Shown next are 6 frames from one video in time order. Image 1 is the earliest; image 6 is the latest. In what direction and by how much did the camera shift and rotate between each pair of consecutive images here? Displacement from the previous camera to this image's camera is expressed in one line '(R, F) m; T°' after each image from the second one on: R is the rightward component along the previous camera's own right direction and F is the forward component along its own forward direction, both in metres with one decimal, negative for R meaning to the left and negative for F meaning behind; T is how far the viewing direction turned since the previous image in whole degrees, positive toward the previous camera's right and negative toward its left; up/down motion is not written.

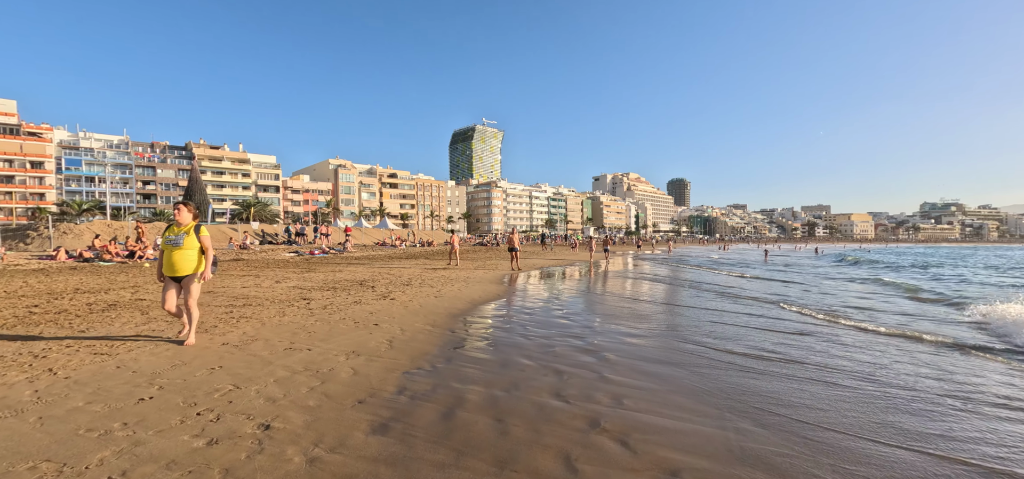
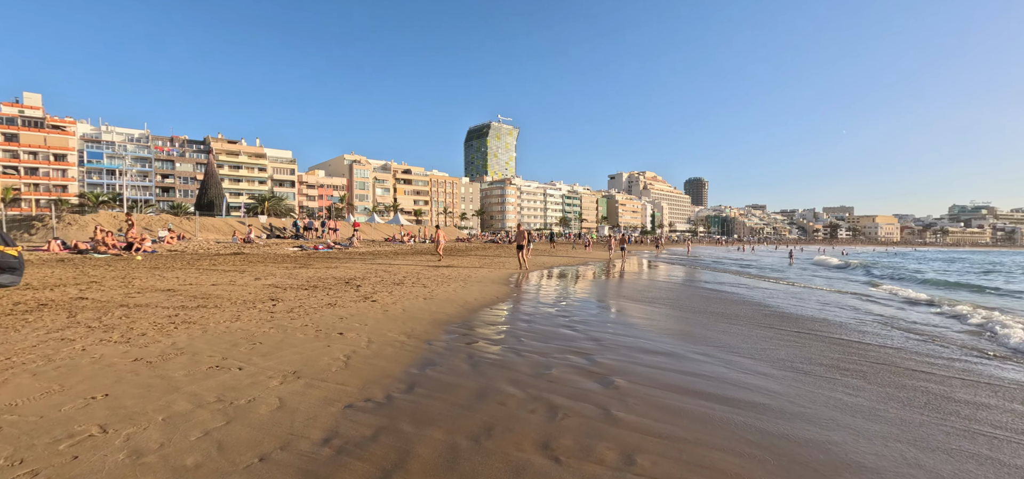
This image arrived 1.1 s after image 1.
(+0.3, +1.0) m; -2°
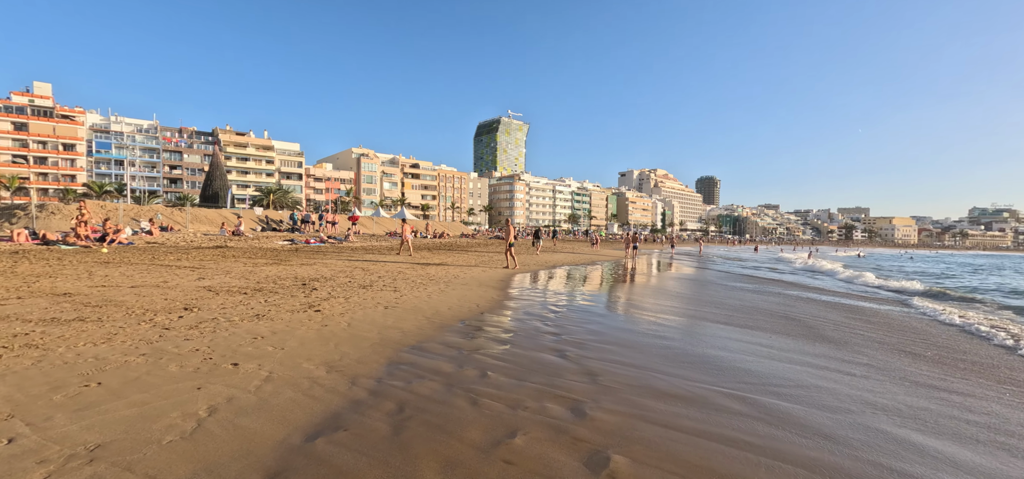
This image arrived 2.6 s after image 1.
(+0.4, +1.4) m; -1°
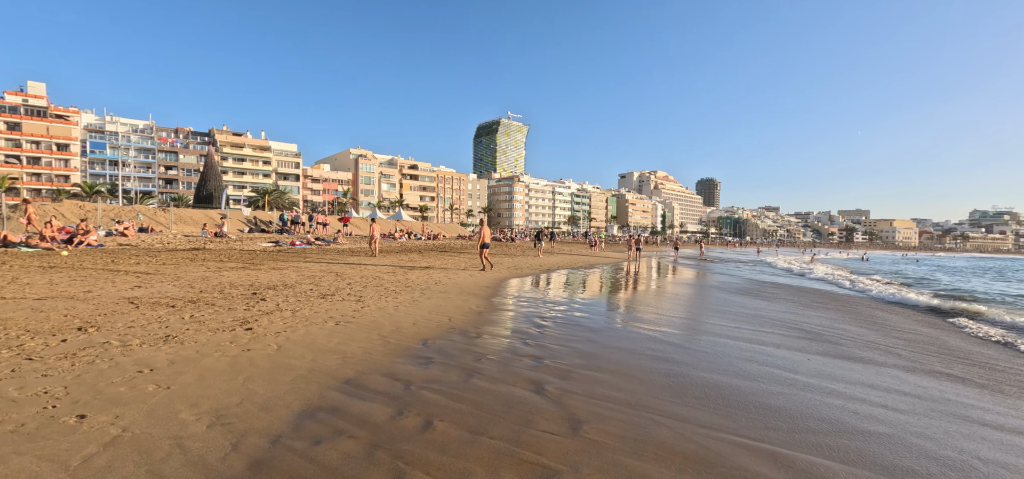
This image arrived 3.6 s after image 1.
(+0.3, +1.0) m; 0°
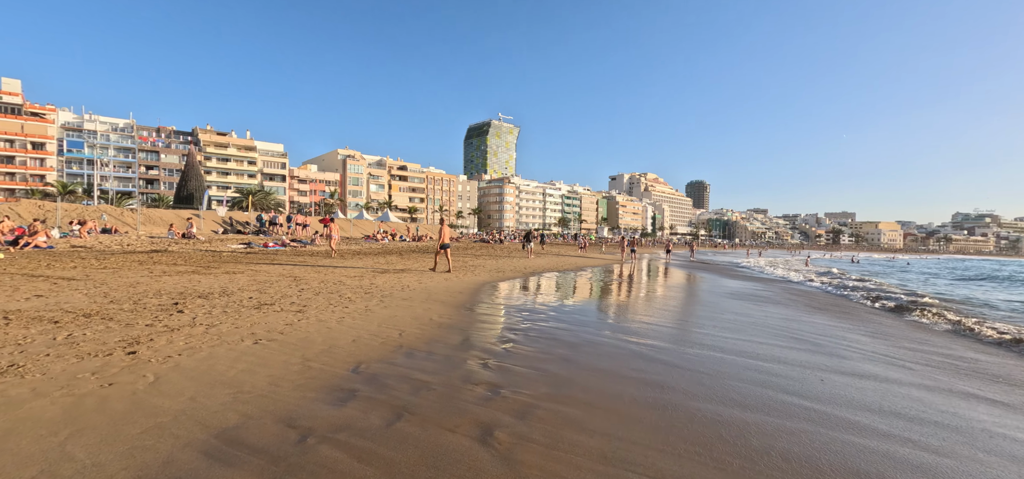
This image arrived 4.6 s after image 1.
(+0.4, +0.9) m; +1°
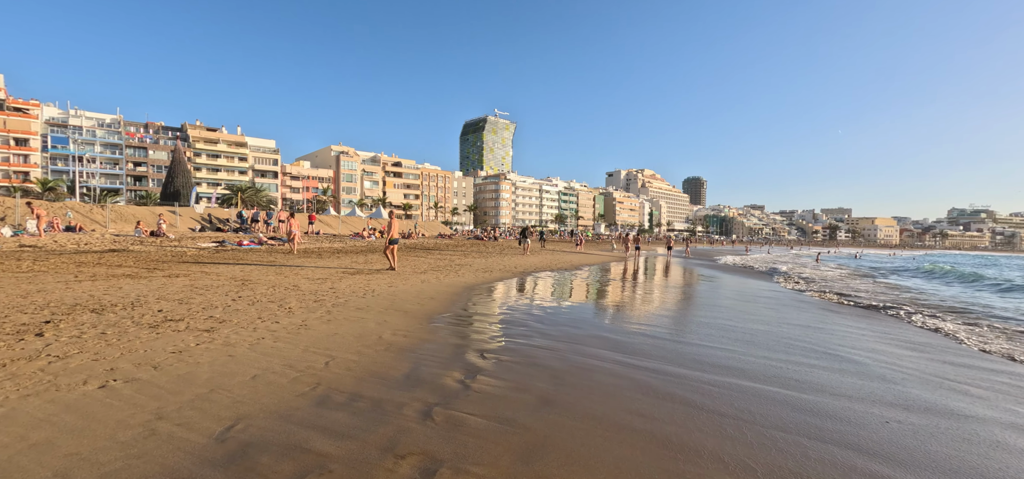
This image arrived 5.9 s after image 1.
(+0.3, +1.3) m; 0°
